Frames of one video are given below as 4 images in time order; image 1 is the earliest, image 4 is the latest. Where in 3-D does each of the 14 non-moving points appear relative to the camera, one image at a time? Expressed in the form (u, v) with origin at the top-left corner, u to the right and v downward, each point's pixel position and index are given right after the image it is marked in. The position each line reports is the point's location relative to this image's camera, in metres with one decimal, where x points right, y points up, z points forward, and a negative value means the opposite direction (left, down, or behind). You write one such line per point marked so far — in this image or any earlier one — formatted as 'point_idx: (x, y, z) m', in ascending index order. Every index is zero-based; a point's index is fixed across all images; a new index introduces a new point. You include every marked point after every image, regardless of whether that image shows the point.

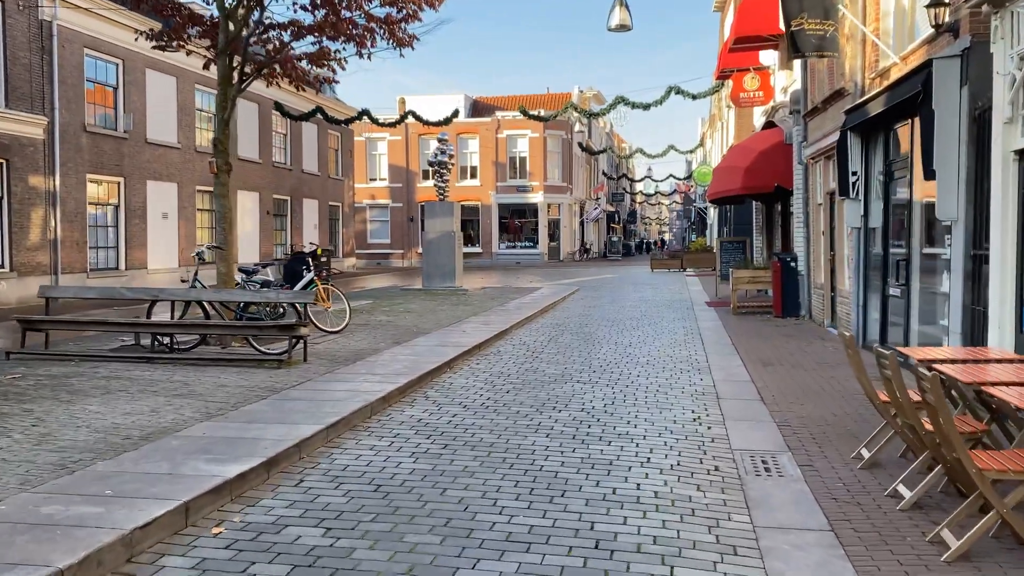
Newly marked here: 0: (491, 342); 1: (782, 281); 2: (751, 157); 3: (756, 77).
0: (-0.3, -0.8, +12.1) m
1: (+4.7, +0.1, +15.2) m
2: (+4.5, +2.4, +16.3) m
3: (+5.1, +4.4, +18.1) m
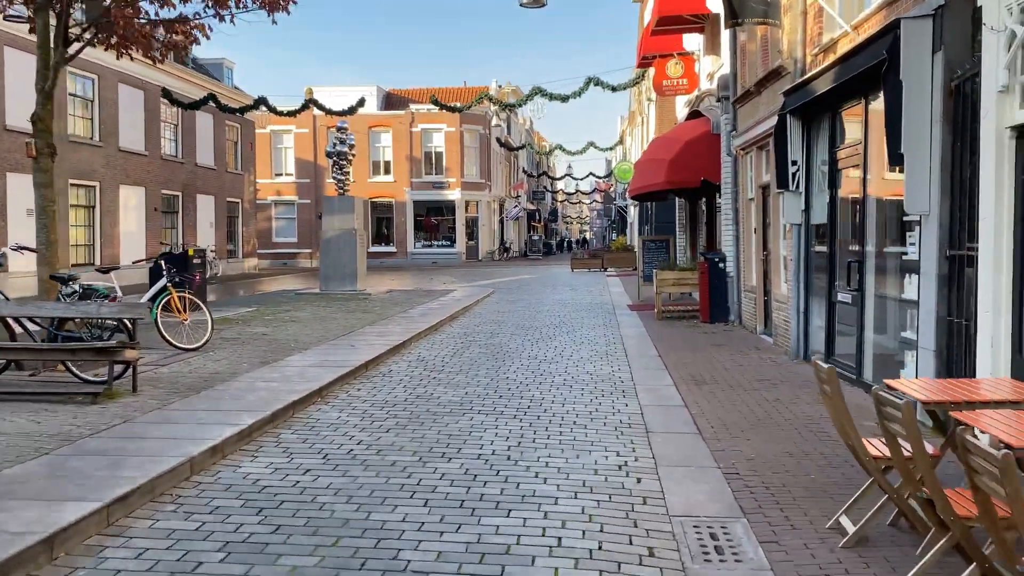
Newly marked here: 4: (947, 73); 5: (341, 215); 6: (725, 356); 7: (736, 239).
0: (-1.5, -0.8, +10.3) m
1: (+3.2, +0.1, +13.8) m
2: (+2.8, +2.4, +14.9) m
3: (+3.2, +4.3, +16.8) m
4: (+3.3, +1.6, +6.6) m
5: (-3.7, +1.6, +19.0) m
6: (+2.7, -0.8, +10.9) m
7: (+3.6, +0.8, +13.7) m
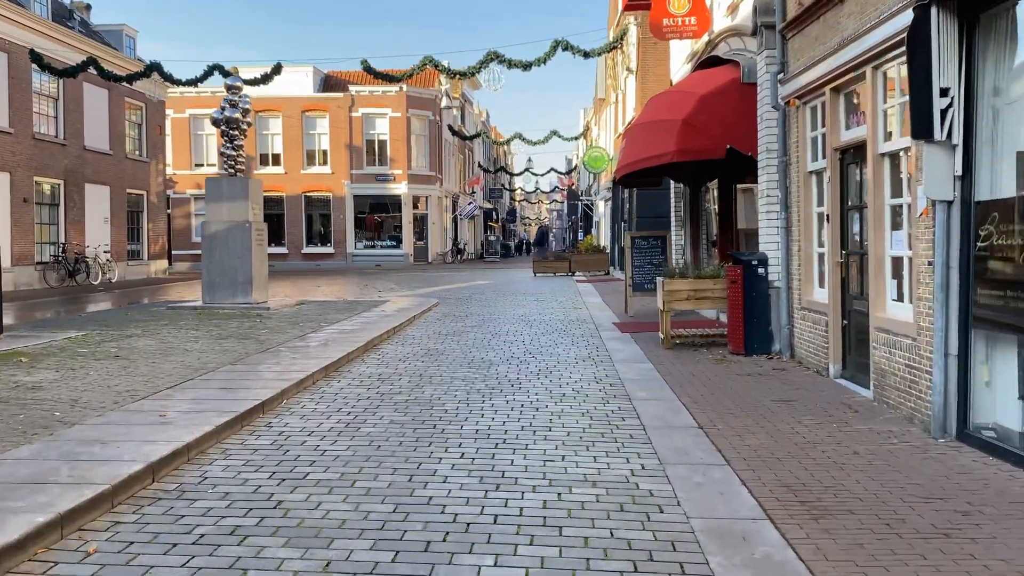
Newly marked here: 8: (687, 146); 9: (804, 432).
0: (-2.0, -1.0, +5.7) m
1: (+2.5, -0.1, +9.4) m
2: (+2.1, +2.2, +10.4) m
3: (+2.5, +4.1, +12.4) m
4: (+3.0, +1.5, +2.2) m
5: (-4.6, +1.4, +14.2) m
6: (+2.2, -1.0, +6.4) m
7: (+2.9, +0.6, +9.4) m
8: (+2.1, +1.7, +10.2) m
9: (+2.1, -1.0, +6.2) m
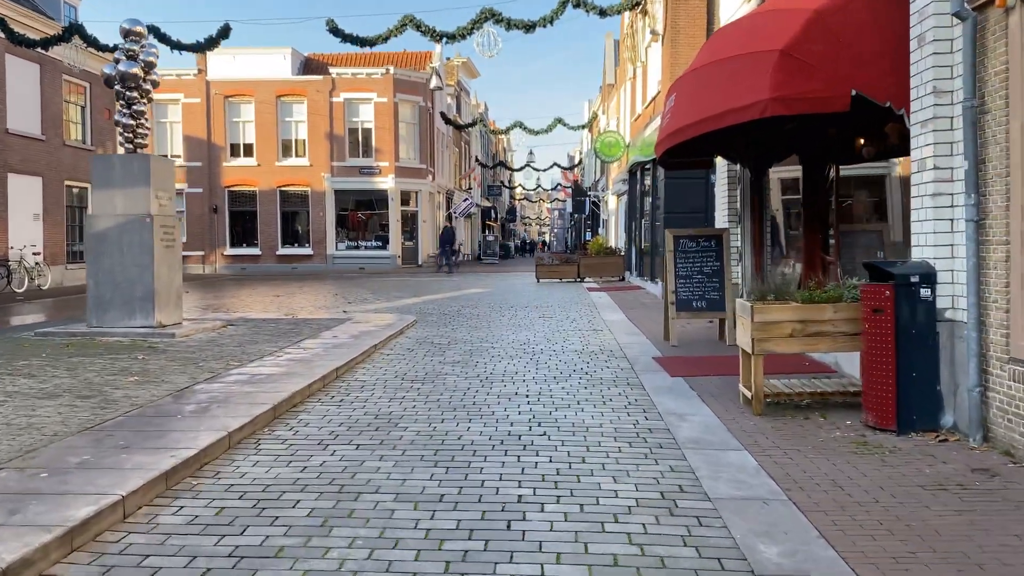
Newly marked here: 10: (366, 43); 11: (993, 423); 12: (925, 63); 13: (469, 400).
0: (-2.0, -1.2, +1.8) m
1: (+2.5, -0.3, +5.5) m
2: (+2.1, +2.0, +6.6) m
3: (+2.5, +3.9, +8.5) m
4: (+3.0, +1.3, -1.6) m
5: (-4.6, +1.2, +10.4) m
6: (+2.2, -1.2, +2.6) m
7: (+2.9, +0.4, +5.5) m
8: (+2.0, +1.4, +6.4) m
9: (+2.1, -1.2, +2.4) m
10: (-2.9, +4.8, +17.1) m
11: (+3.0, -0.8, +5.3) m
12: (+2.8, +1.5, +5.9) m
13: (-0.4, -0.9, +7.2) m
